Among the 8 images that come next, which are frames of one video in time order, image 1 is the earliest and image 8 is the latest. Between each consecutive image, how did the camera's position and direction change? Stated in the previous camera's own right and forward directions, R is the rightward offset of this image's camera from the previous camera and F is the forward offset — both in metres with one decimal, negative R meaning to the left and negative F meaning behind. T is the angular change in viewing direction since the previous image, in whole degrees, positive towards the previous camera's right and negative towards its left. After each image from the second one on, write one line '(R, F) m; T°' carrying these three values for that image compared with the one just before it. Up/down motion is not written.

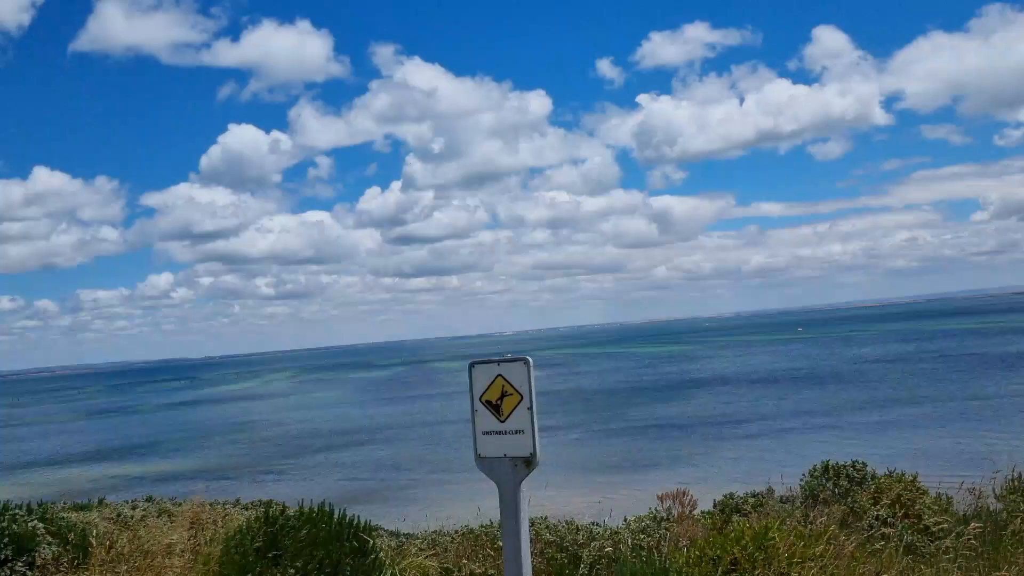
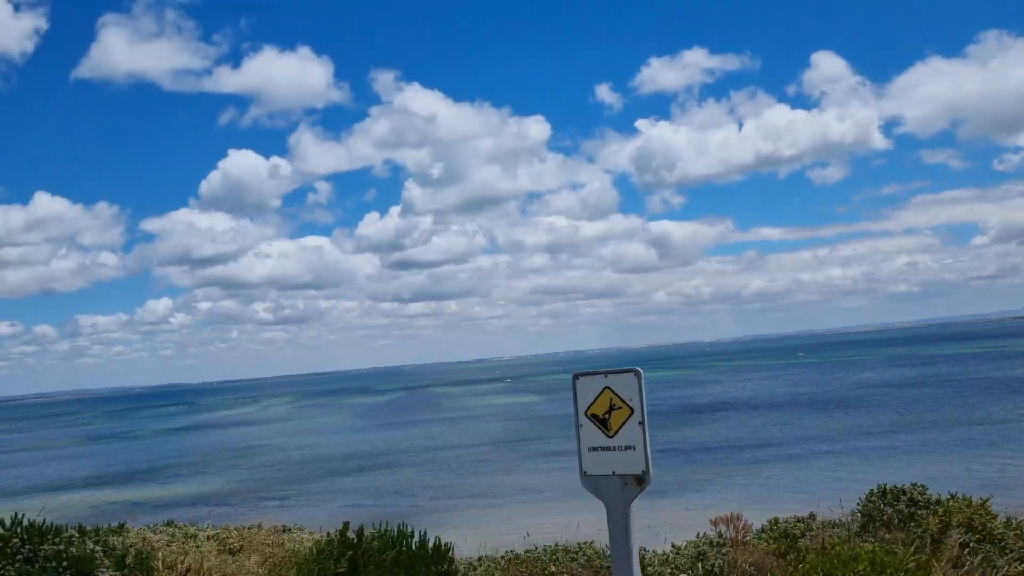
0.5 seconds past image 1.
(-0.5, +0.2) m; 0°
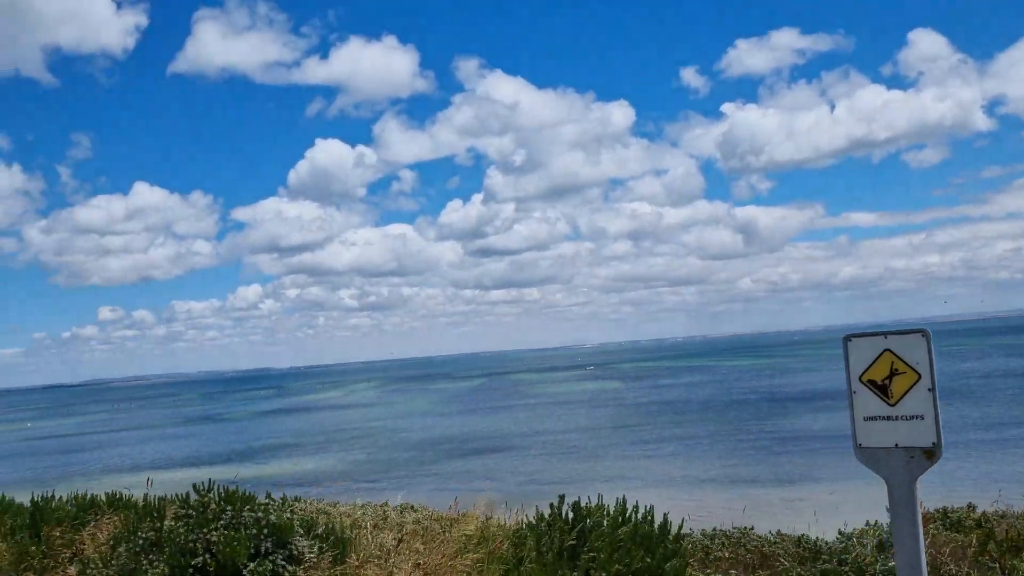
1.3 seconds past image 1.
(-0.7, +0.2) m; -5°
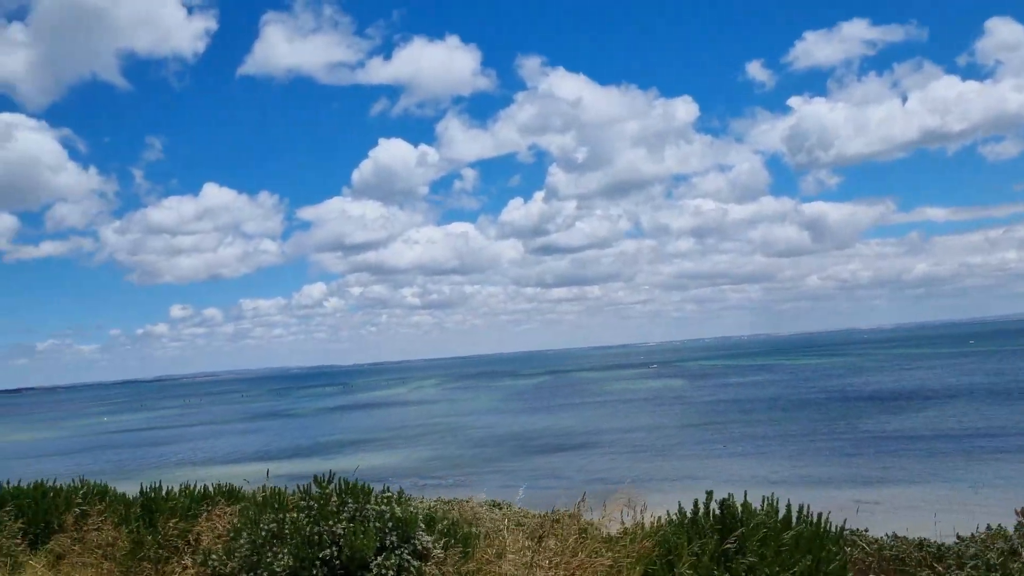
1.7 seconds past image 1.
(-0.4, +0.2) m; -4°
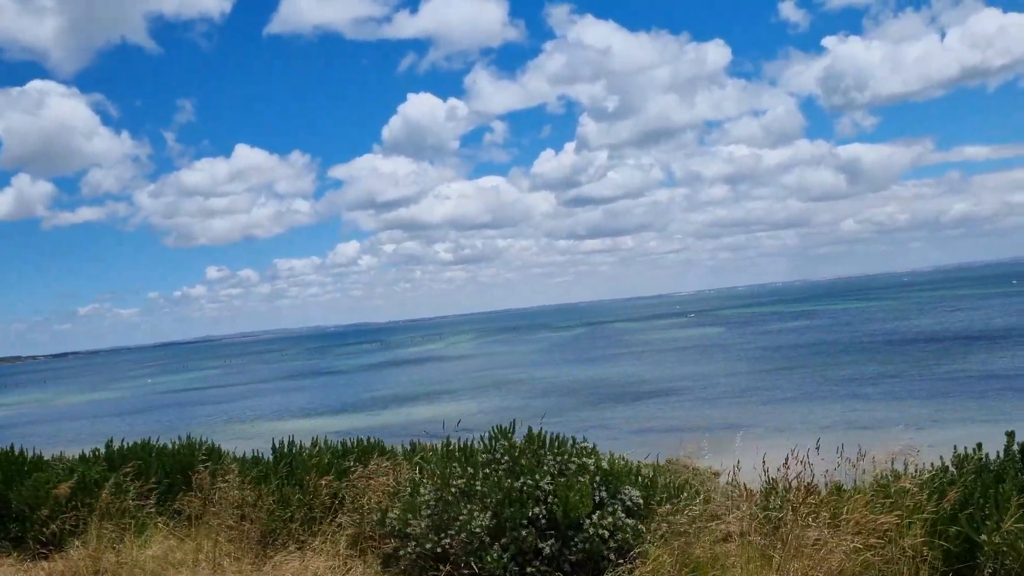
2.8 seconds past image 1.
(-0.9, +0.4) m; -2°
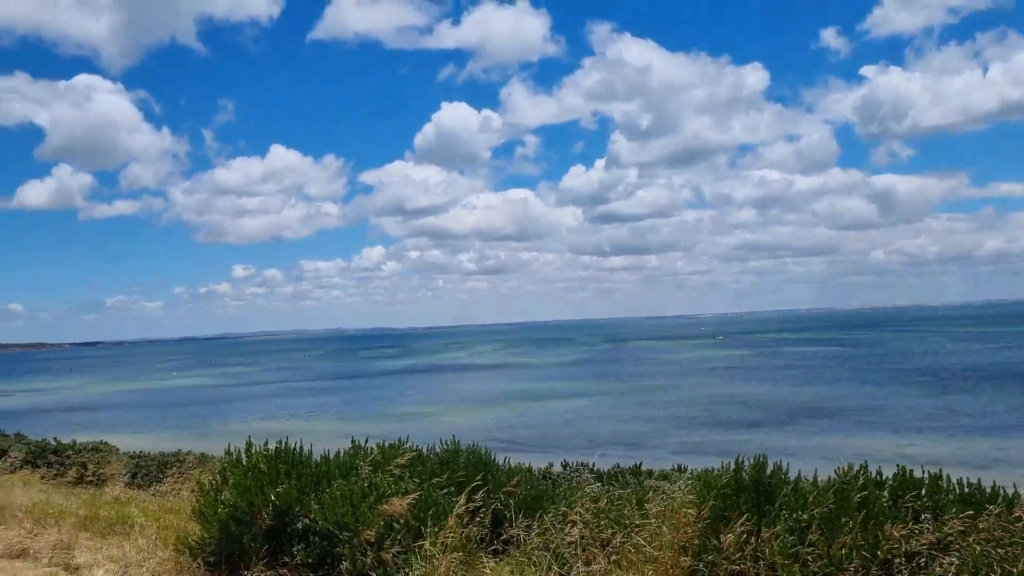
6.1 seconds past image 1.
(-2.5, -0.5) m; 0°
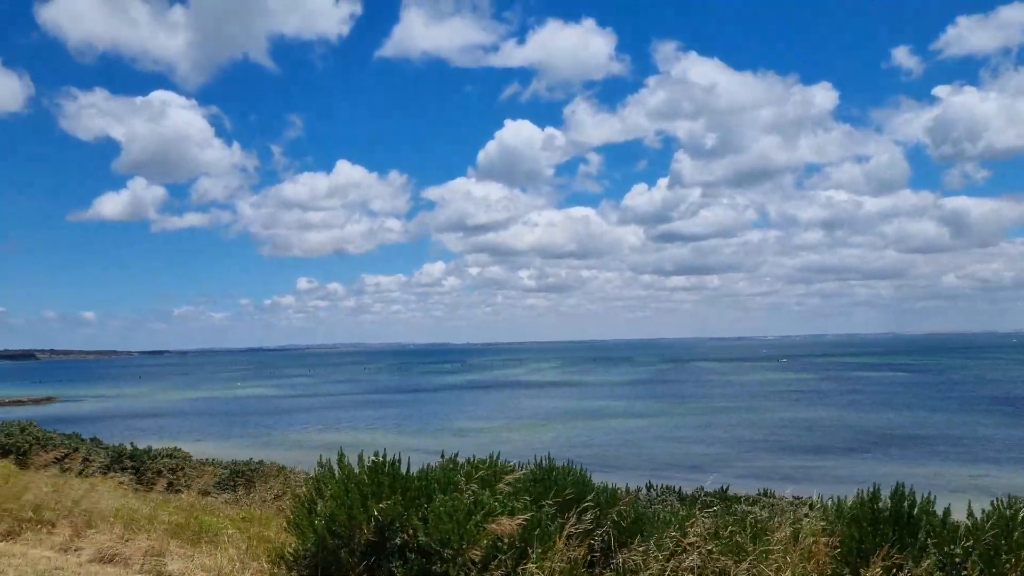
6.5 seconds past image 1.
(-0.5, +0.2) m; -4°
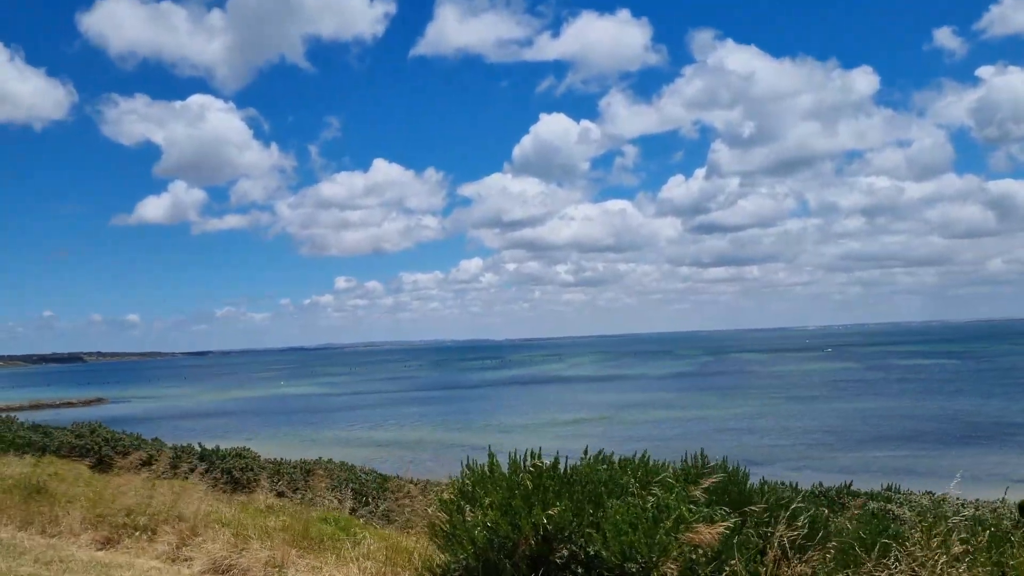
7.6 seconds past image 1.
(-1.4, +0.1) m; -2°
